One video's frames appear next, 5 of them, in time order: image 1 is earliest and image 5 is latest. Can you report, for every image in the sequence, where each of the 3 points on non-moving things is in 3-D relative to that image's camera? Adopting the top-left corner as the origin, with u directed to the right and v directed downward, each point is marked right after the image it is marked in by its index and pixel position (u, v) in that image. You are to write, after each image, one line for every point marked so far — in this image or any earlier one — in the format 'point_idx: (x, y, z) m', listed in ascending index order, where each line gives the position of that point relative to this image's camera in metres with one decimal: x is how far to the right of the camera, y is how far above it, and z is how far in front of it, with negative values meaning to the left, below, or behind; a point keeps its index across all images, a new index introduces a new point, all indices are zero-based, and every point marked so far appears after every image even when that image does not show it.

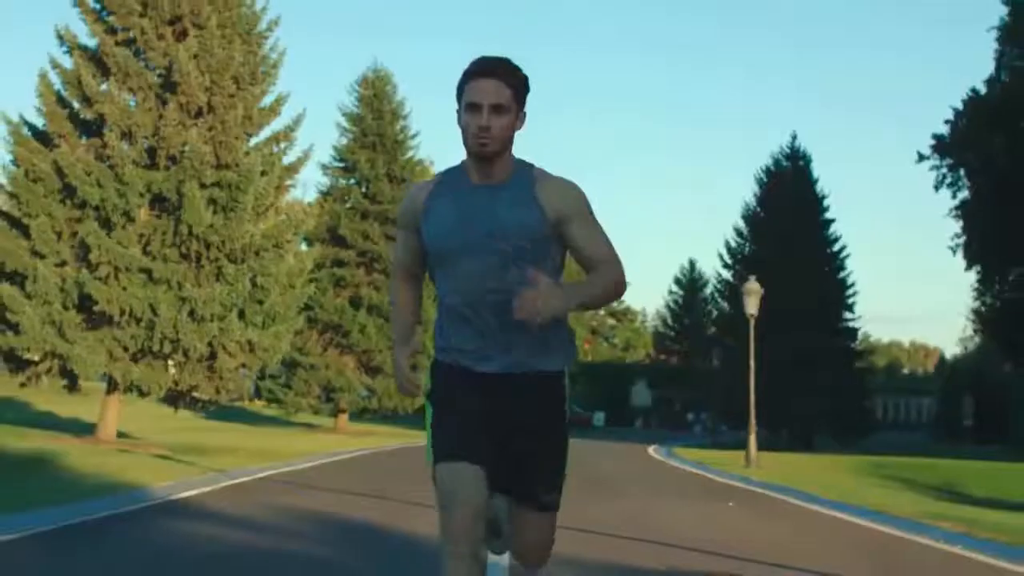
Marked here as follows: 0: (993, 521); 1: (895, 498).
0: (+4.8, -2.3, +14.3) m
1: (+4.3, -2.3, +16.6) m
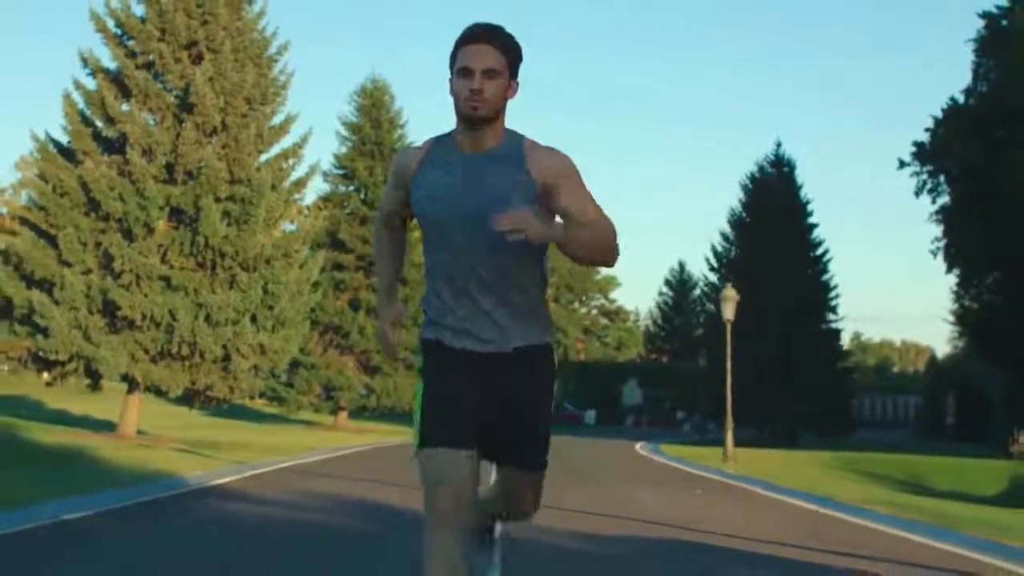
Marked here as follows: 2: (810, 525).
0: (+4.7, -2.3, +15.3) m
1: (+4.2, -2.4, +17.6) m
2: (+2.9, -2.2, +13.9) m
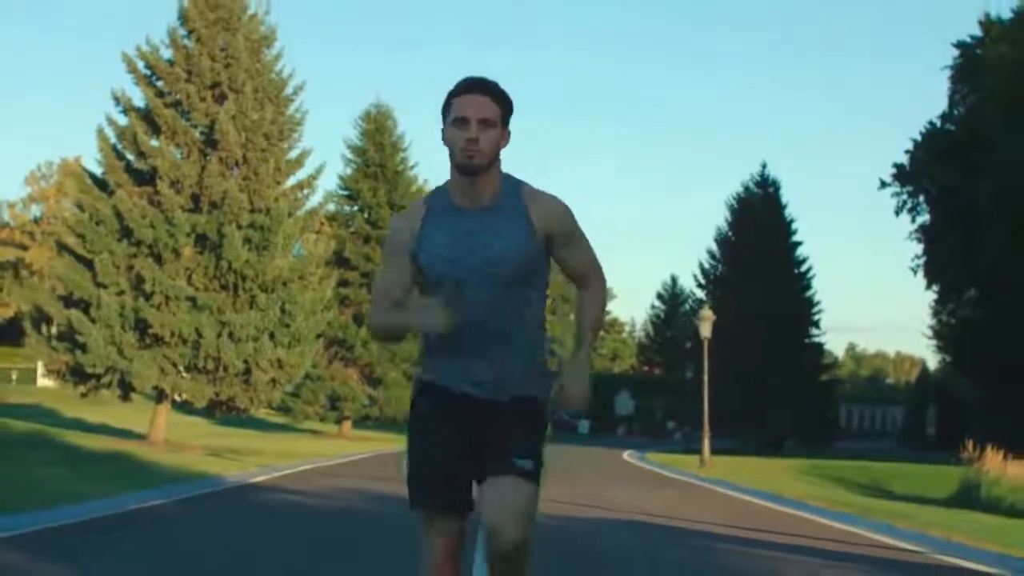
0: (+4.6, -2.6, +16.6) m
1: (+4.1, -2.6, +18.9) m
2: (+2.8, -2.5, +15.2) m
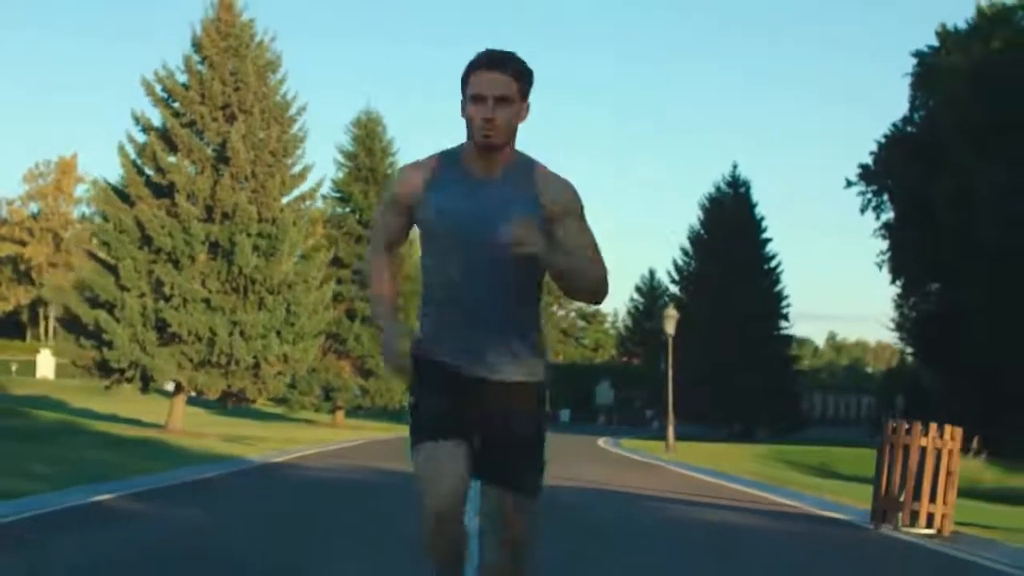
0: (+4.4, -2.6, +18.3) m
1: (+3.9, -2.6, +20.5) m
2: (+2.6, -2.5, +16.8) m
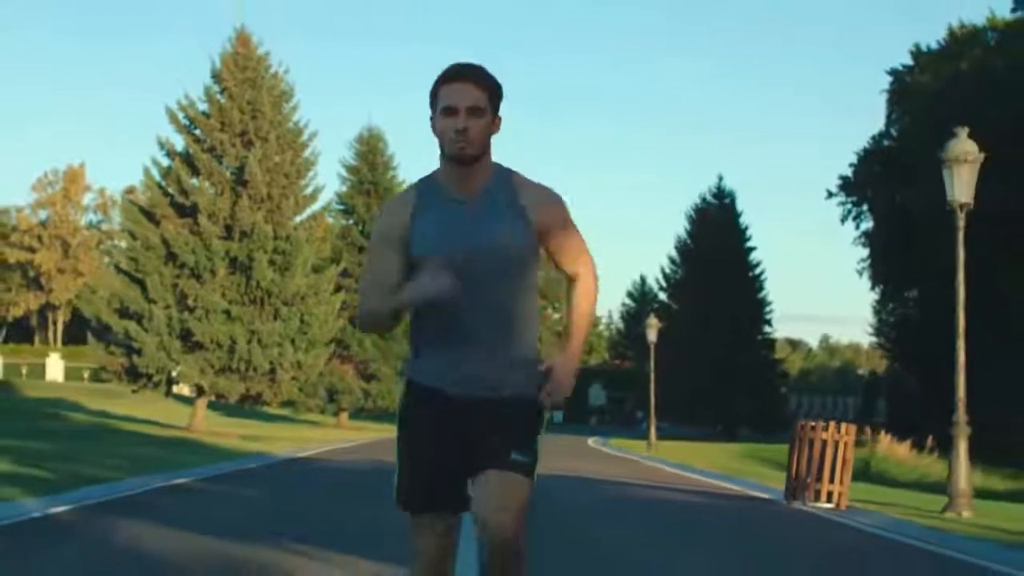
0: (+4.3, -2.7, +19.8) m
1: (+3.8, -2.8, +22.0) m
2: (+2.5, -2.6, +18.3) m
